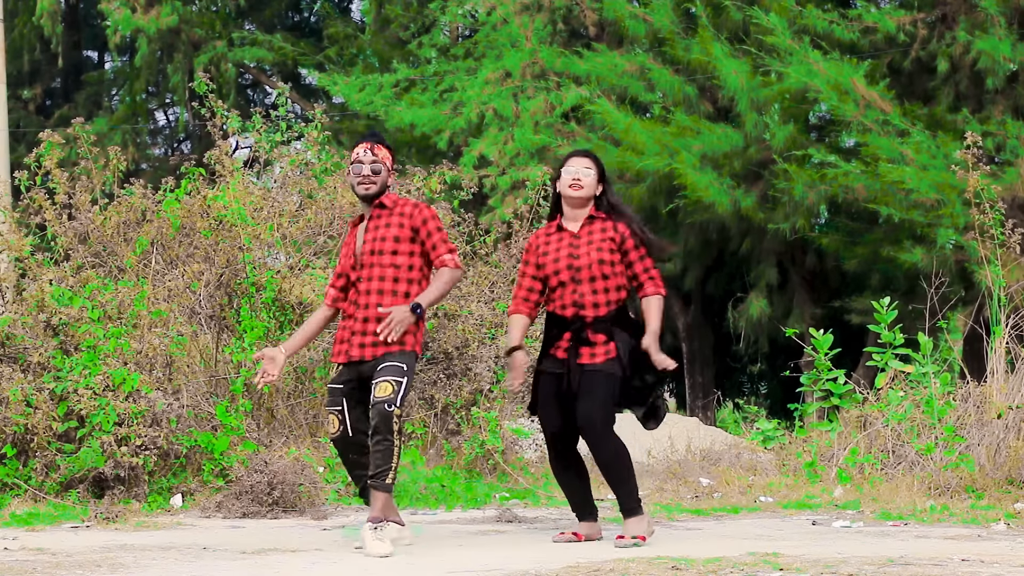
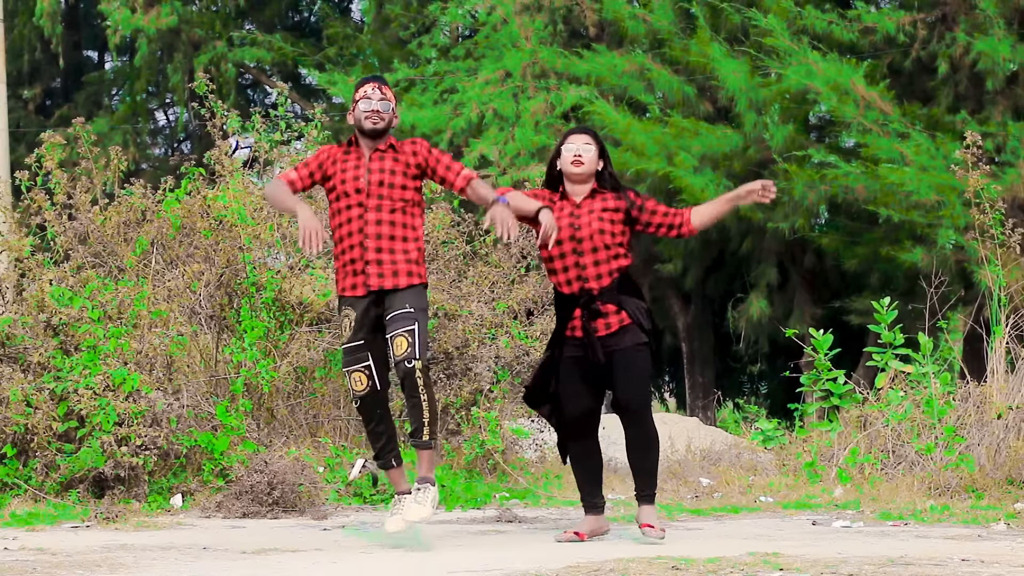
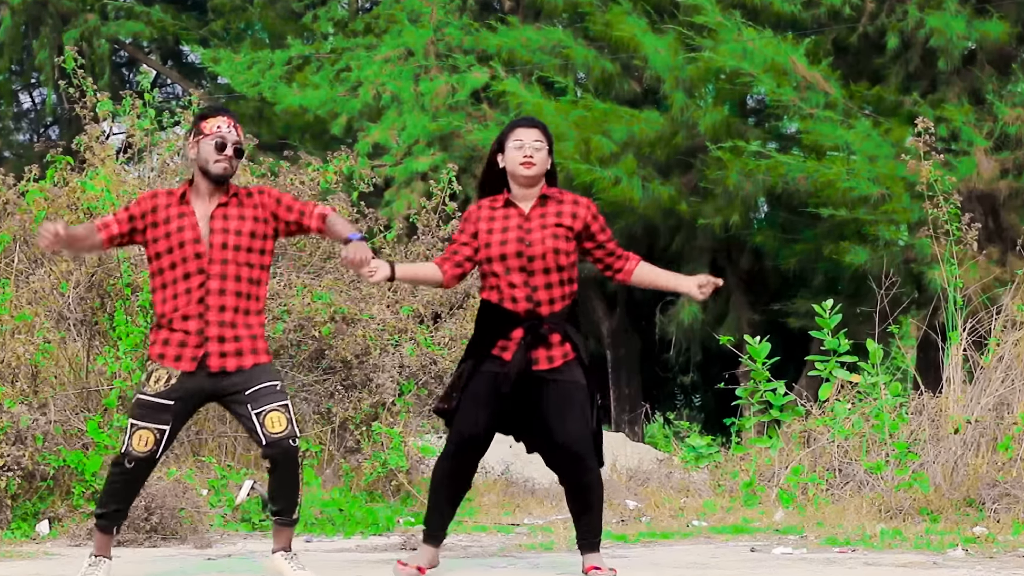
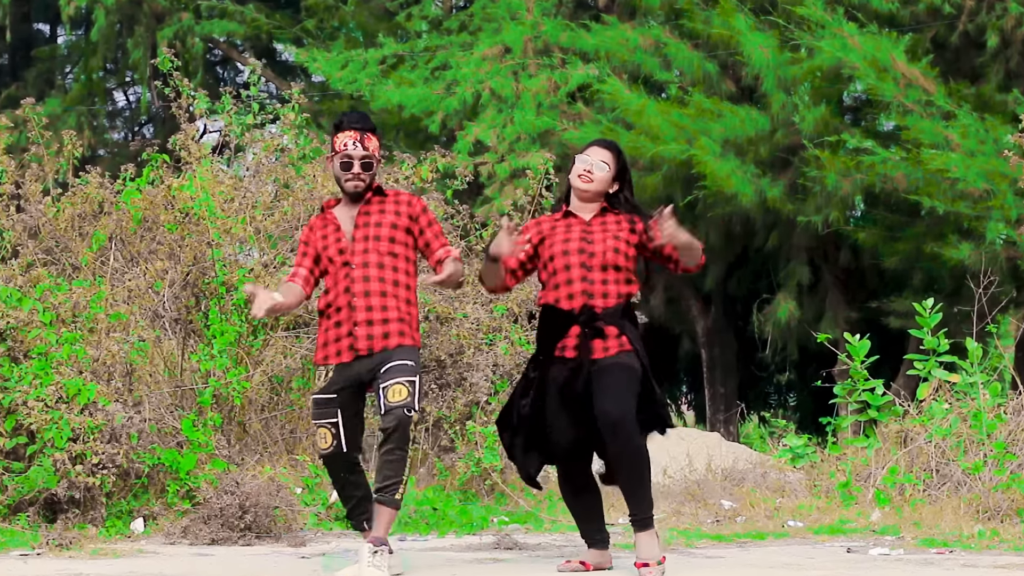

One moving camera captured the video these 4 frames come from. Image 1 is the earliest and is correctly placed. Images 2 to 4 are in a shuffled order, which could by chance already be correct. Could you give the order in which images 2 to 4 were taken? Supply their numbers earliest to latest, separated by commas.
4, 2, 3
